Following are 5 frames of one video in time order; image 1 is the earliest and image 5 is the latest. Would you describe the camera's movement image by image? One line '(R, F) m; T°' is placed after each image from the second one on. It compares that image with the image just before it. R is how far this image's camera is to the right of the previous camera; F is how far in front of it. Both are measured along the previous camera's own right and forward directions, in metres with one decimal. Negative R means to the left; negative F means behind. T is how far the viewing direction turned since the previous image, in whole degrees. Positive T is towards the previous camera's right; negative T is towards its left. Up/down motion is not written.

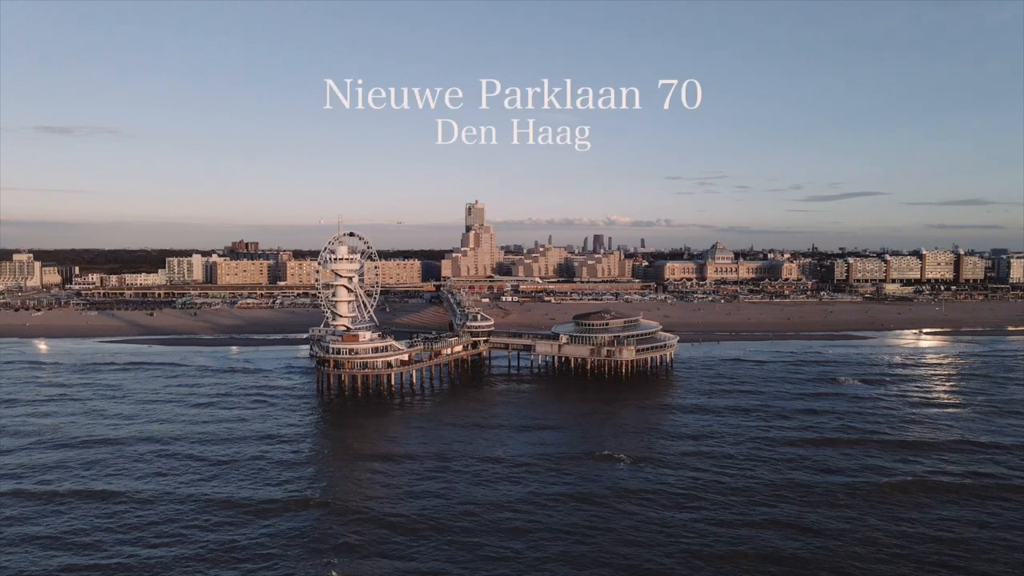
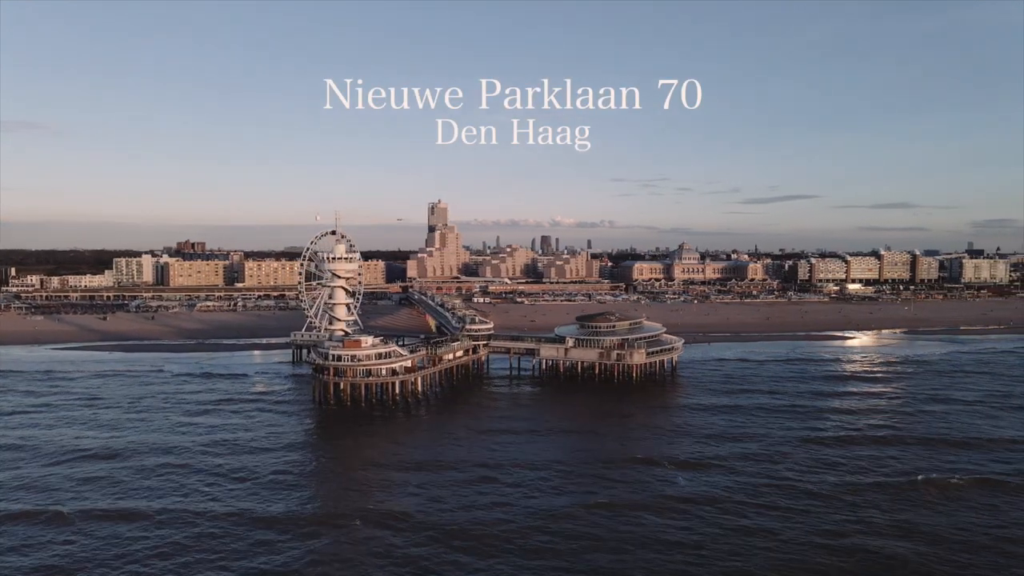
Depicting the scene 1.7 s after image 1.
(-2.8, +1.0) m; +4°
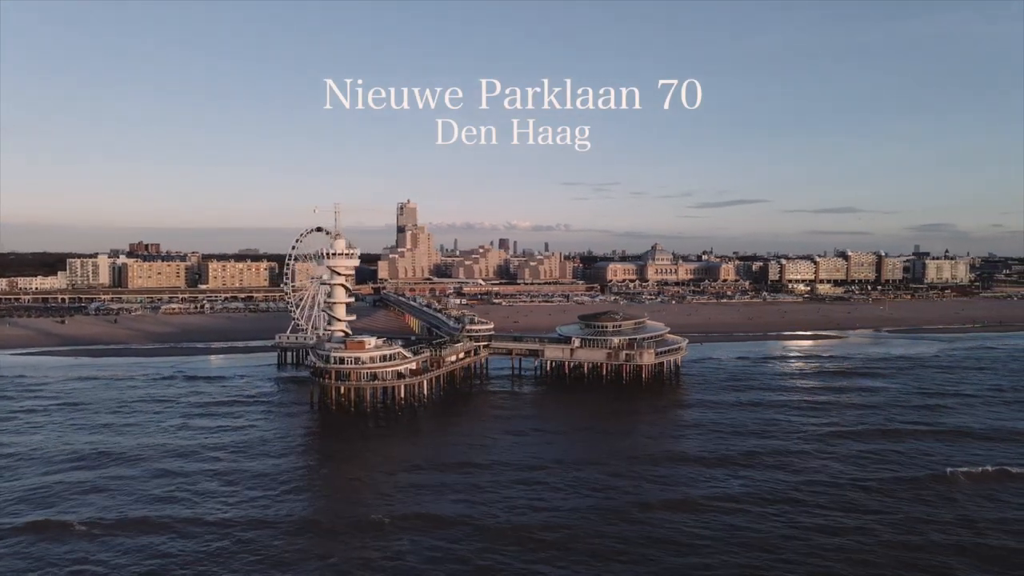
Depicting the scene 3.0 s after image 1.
(-2.3, +0.8) m; +3°
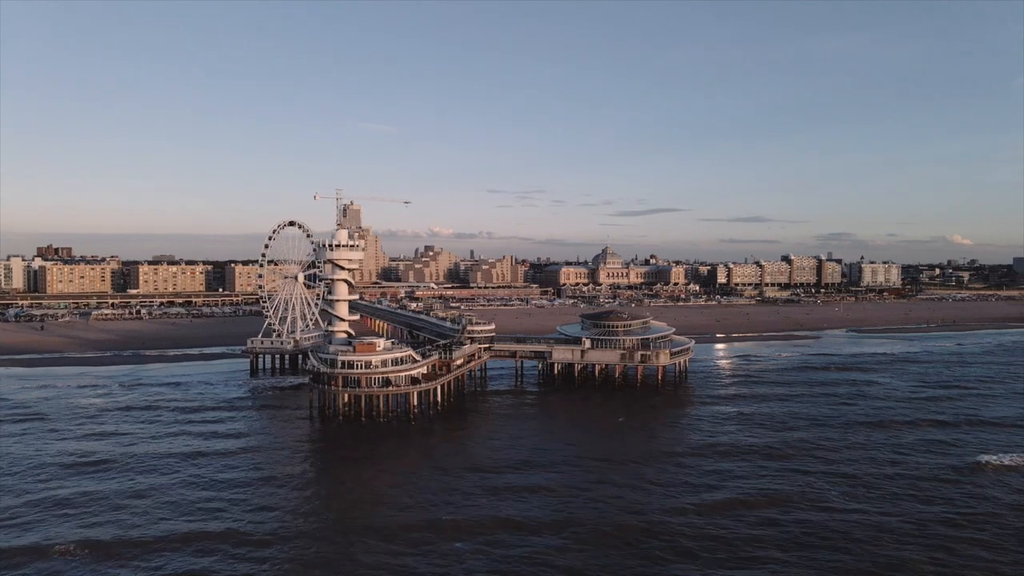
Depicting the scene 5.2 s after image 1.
(-4.0, +1.4) m; +6°
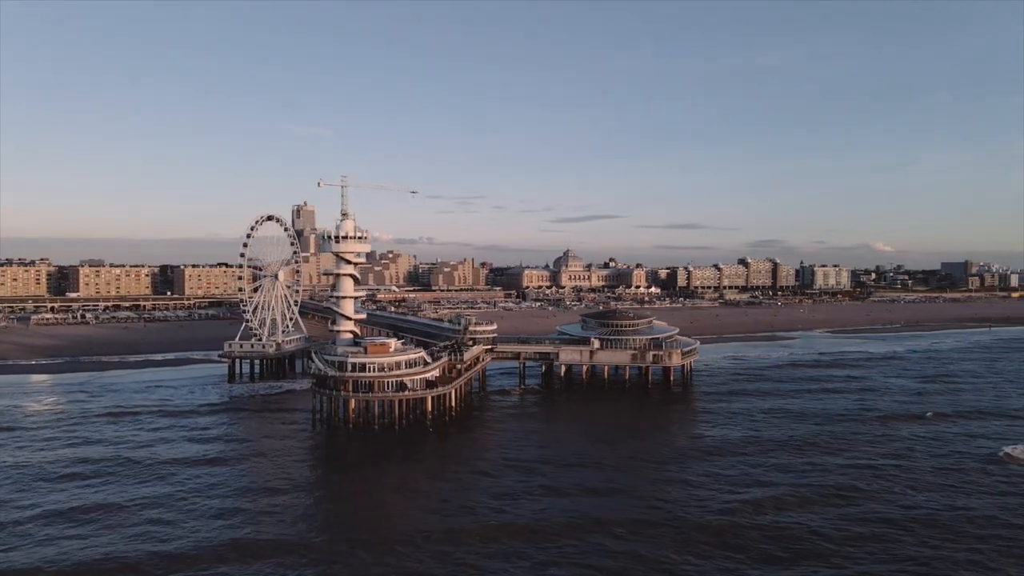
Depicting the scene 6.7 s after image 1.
(-3.1, +1.0) m; +5°
